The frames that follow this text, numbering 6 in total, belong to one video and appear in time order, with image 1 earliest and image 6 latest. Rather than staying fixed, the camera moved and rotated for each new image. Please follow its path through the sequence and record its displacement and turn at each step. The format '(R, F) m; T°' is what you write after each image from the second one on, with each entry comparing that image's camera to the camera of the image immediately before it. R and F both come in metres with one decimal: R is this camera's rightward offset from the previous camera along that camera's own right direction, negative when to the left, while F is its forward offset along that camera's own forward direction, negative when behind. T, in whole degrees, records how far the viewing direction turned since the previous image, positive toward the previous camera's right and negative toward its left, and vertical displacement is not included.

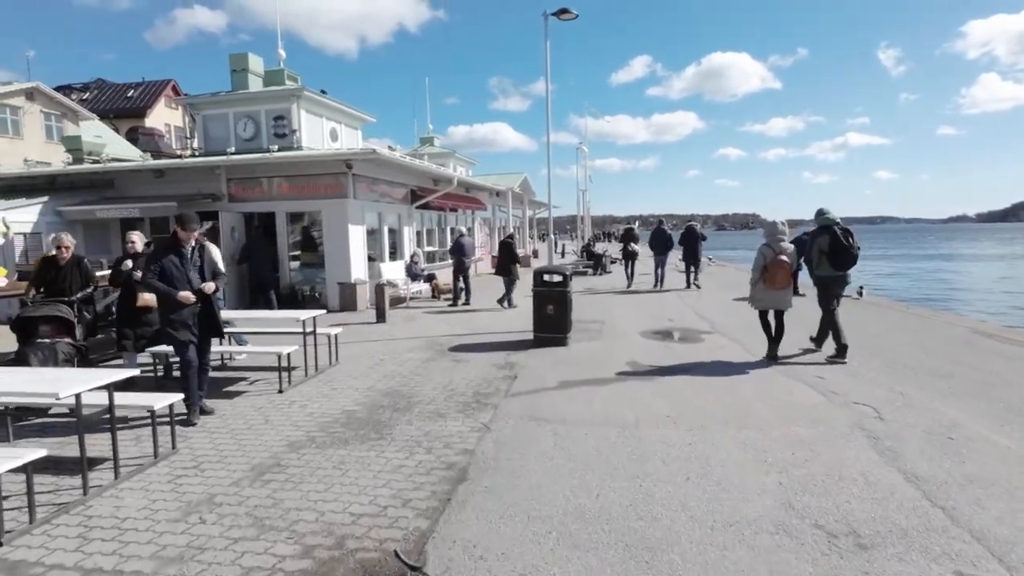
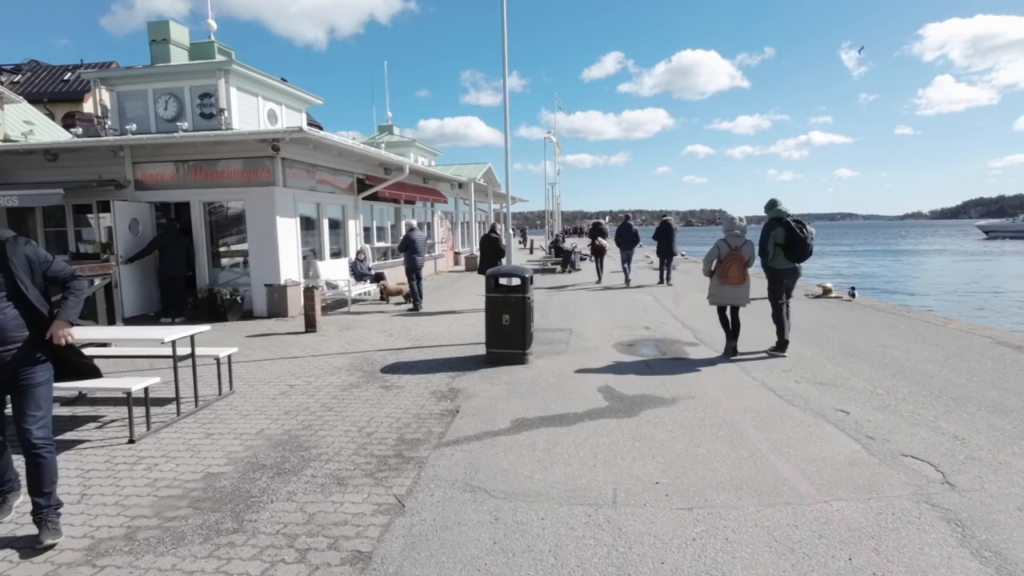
(+0.3, +1.6) m; +3°
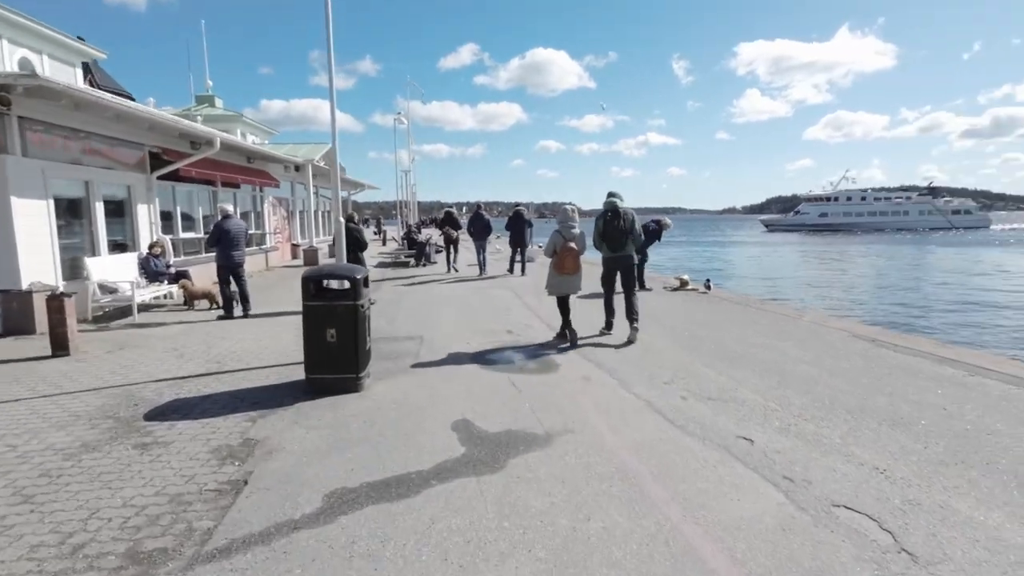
(+0.3, +1.5) m; +14°
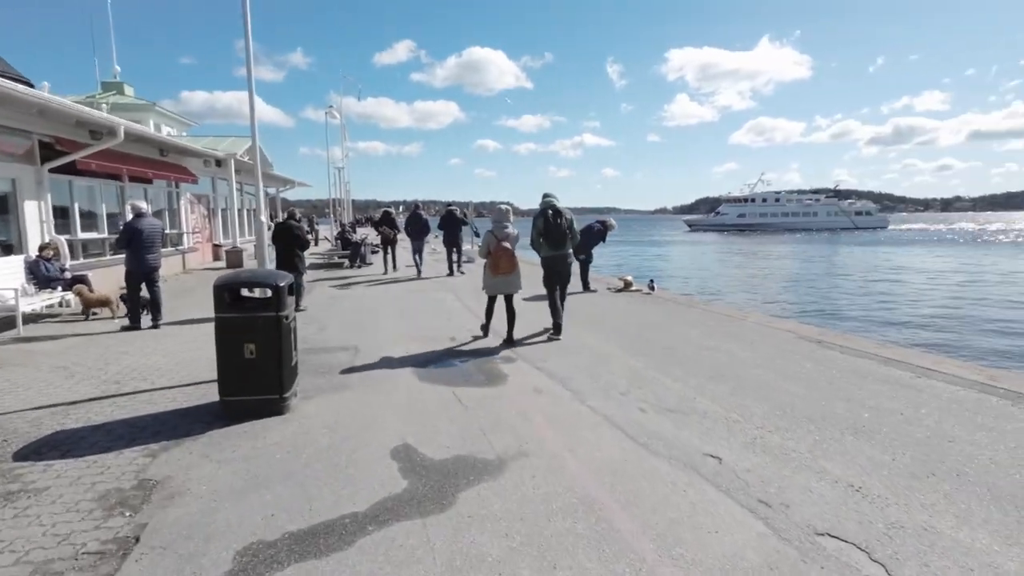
(-0.1, +0.5) m; +6°
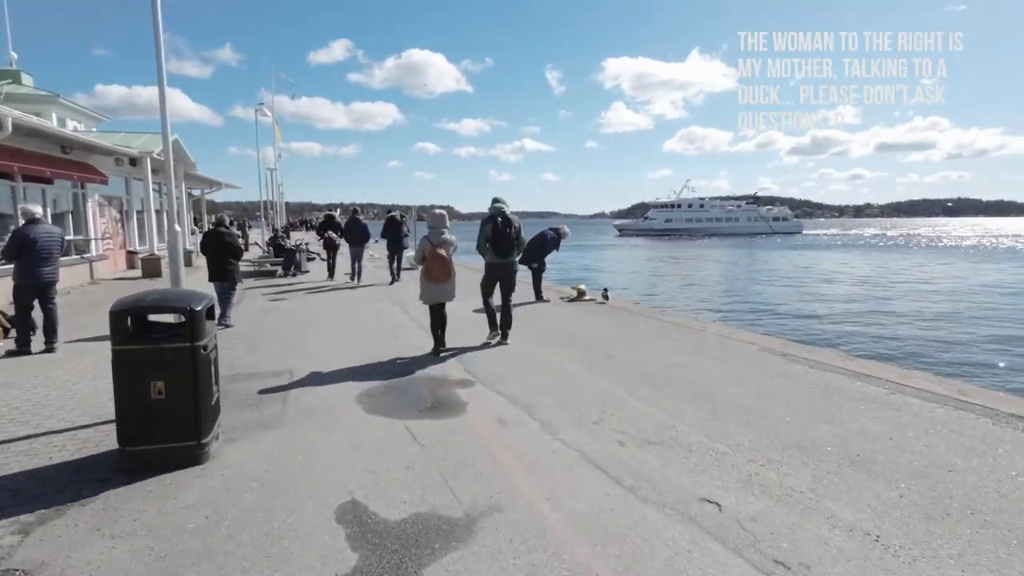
(-0.2, +0.6) m; +6°
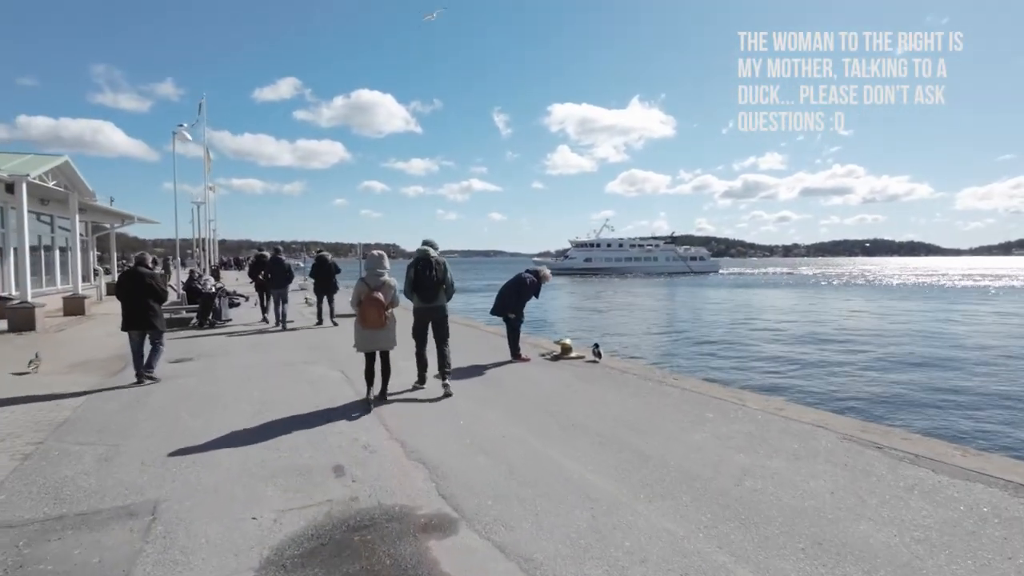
(-0.4, +2.3) m; +5°
